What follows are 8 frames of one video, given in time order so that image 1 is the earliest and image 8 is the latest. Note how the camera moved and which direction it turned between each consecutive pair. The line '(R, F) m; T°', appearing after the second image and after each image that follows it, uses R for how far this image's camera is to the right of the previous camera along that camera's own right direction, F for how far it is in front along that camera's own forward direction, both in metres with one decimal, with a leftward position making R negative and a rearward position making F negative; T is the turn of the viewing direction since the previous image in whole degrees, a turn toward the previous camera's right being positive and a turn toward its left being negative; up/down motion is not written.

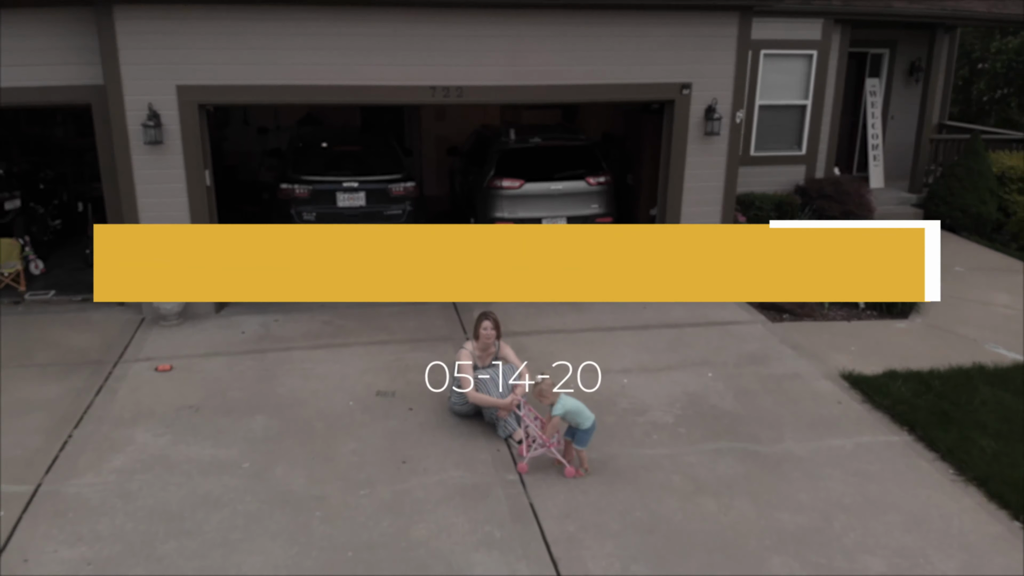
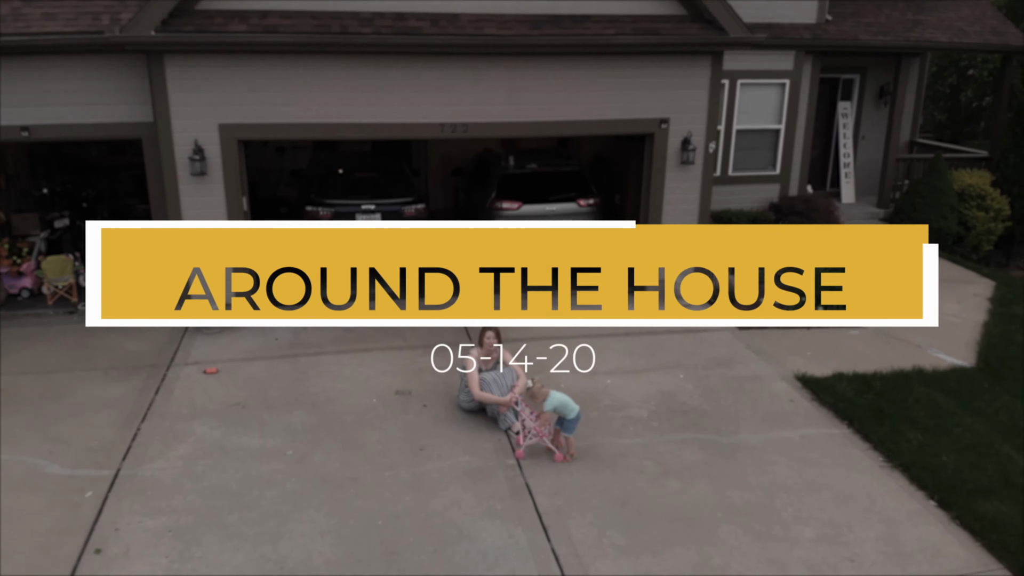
(0.0, -0.9) m; 0°
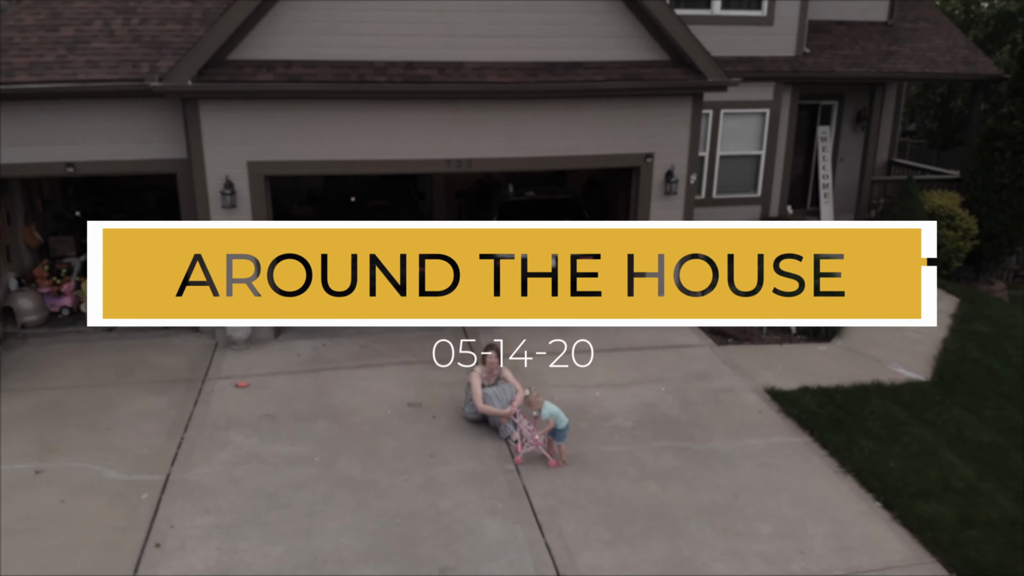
(0.0, -0.8) m; 0°
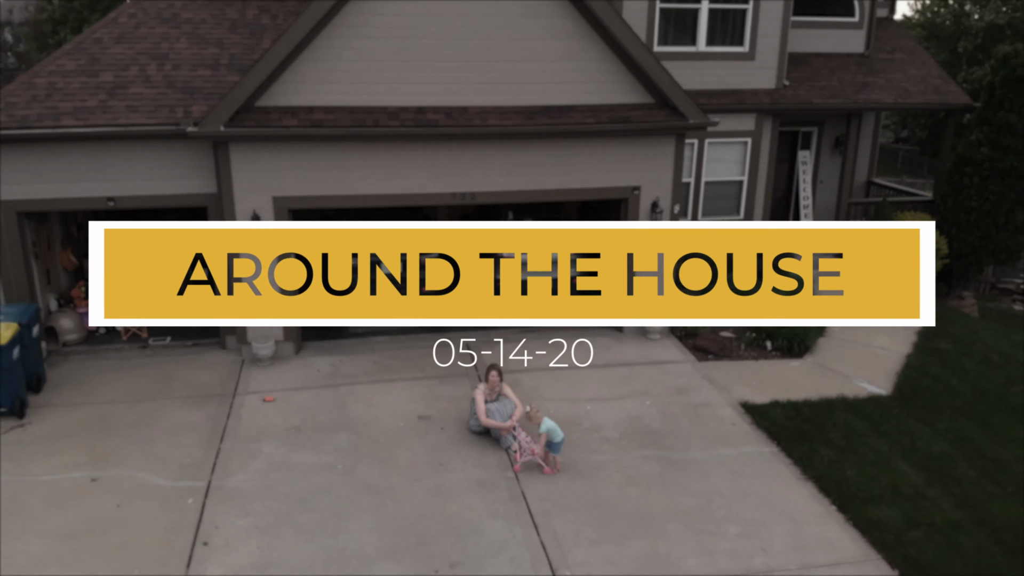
(0.0, -0.9) m; 0°
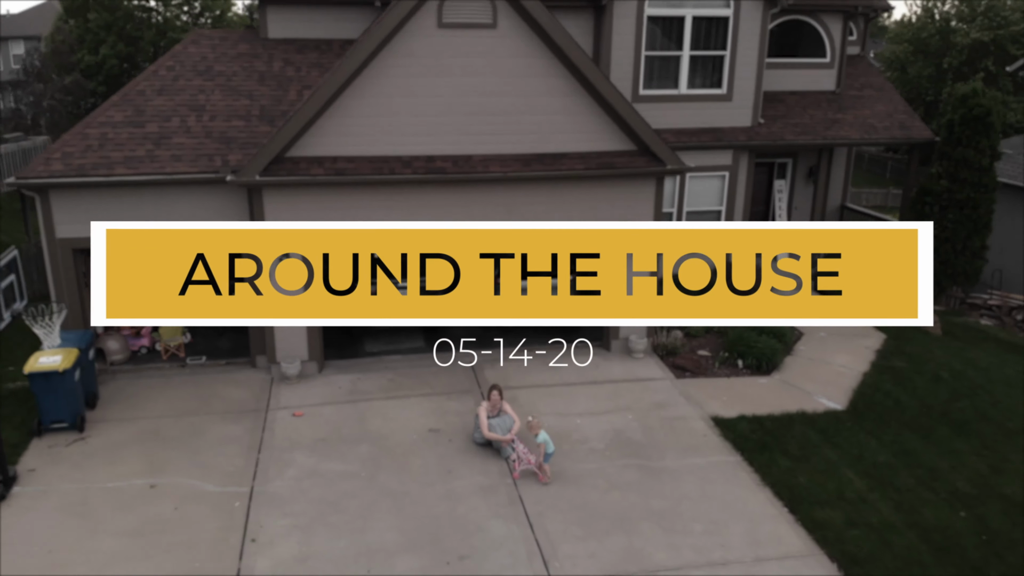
(0.0, -1.2) m; 0°
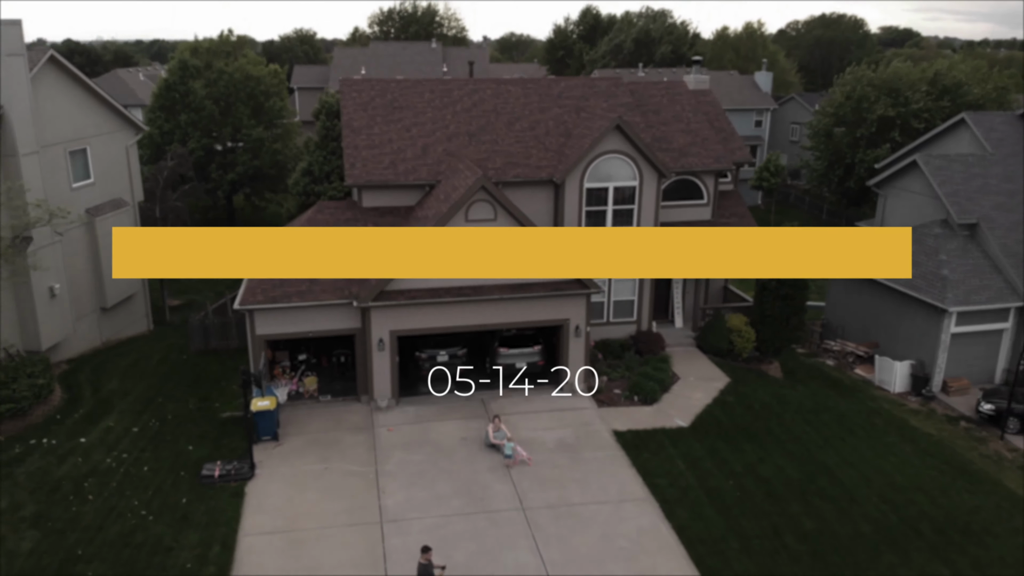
(+0.1, -8.5) m; 0°
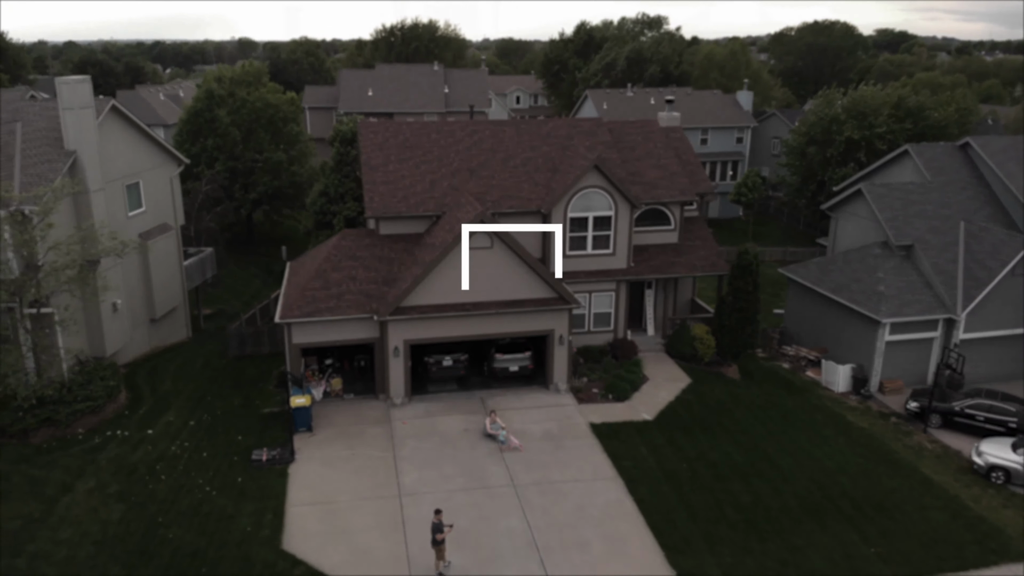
(+0.1, -3.8) m; 0°
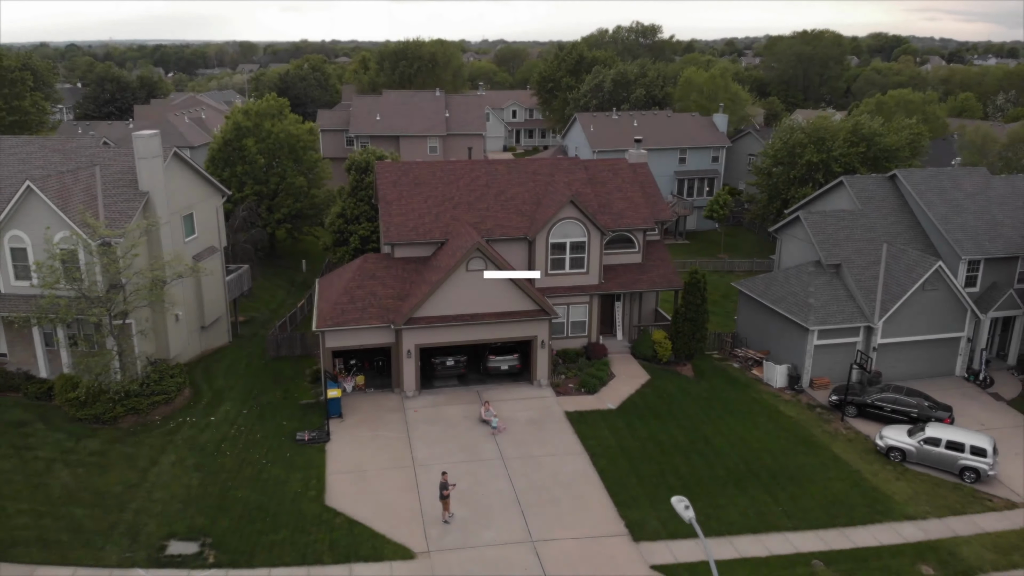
(+0.2, -5.5) m; 0°
